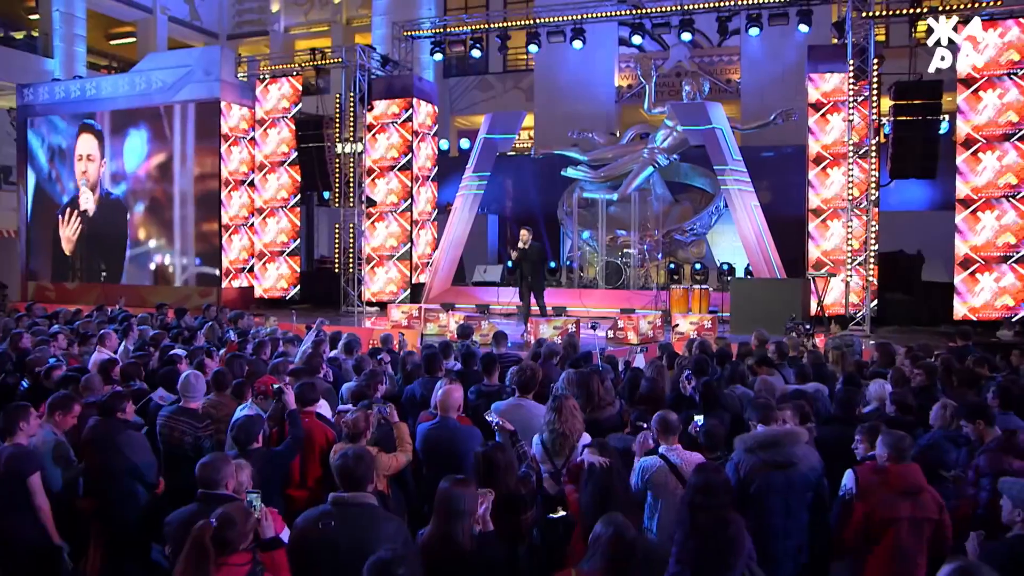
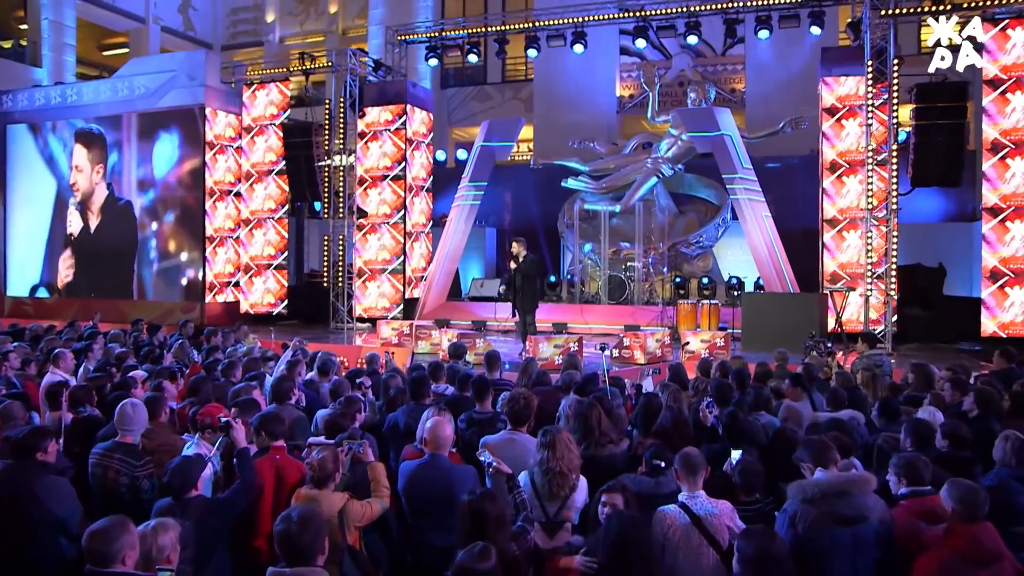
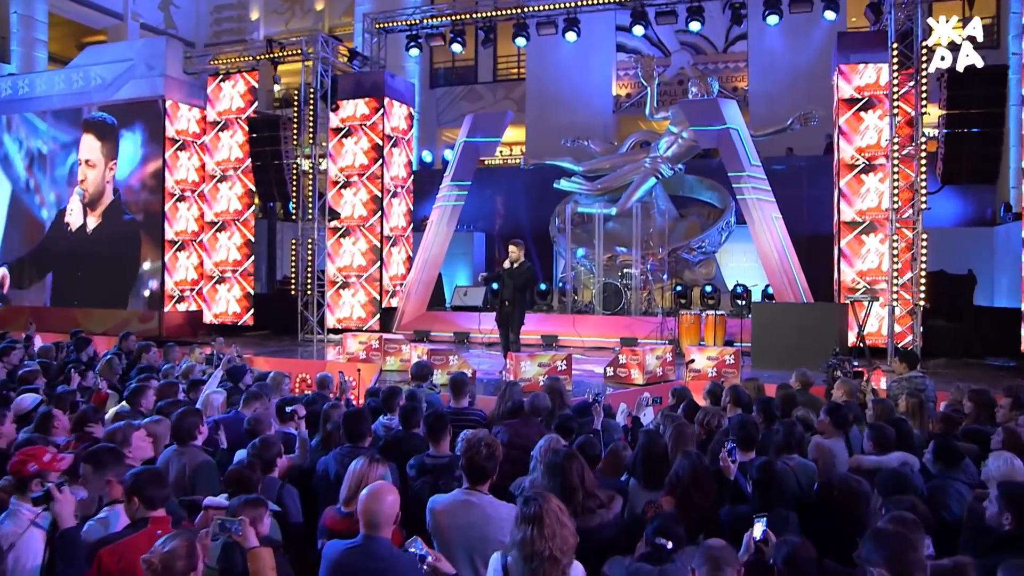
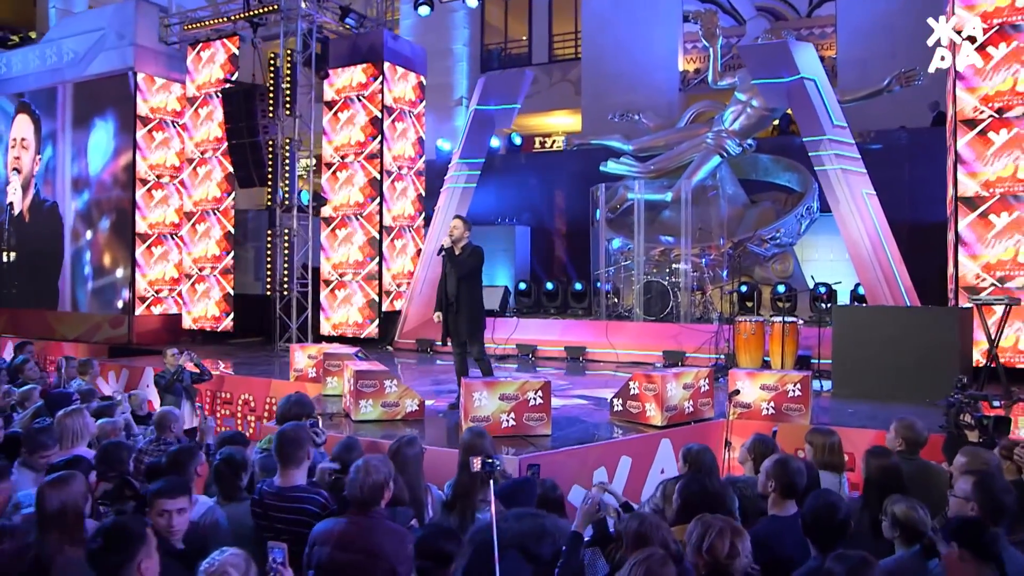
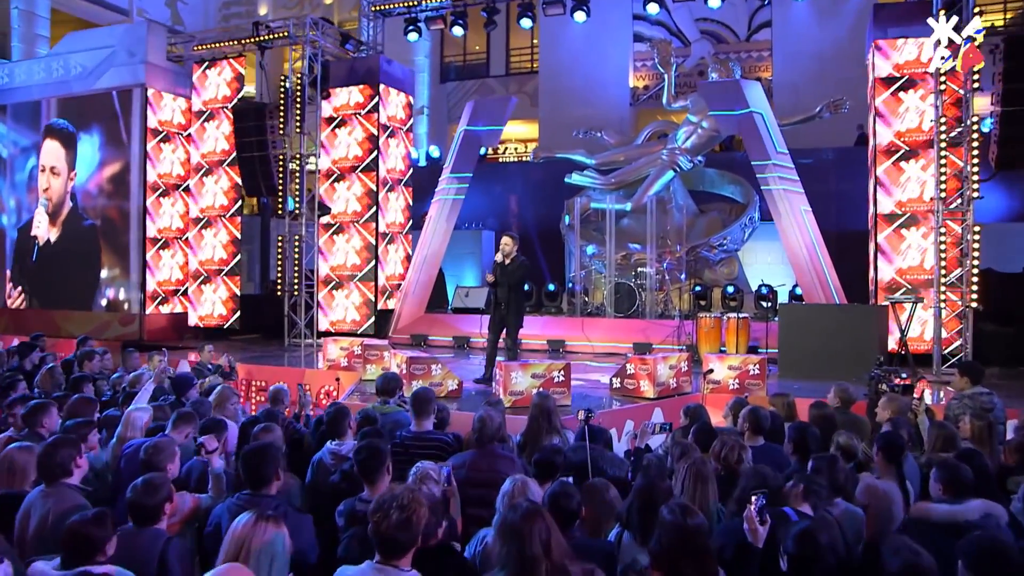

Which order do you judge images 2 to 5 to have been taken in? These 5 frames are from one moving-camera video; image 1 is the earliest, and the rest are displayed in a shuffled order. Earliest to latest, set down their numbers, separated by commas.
2, 3, 5, 4
